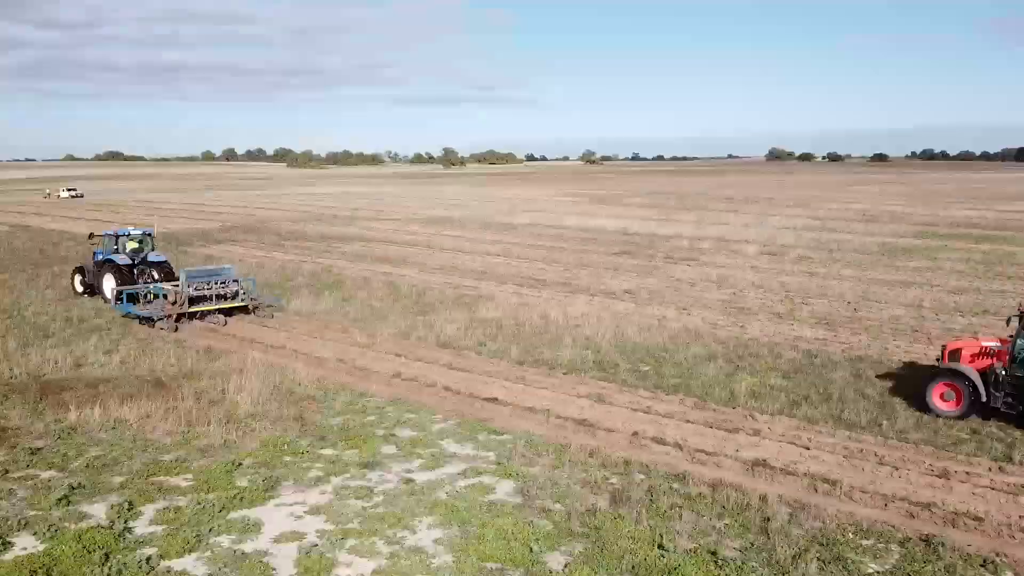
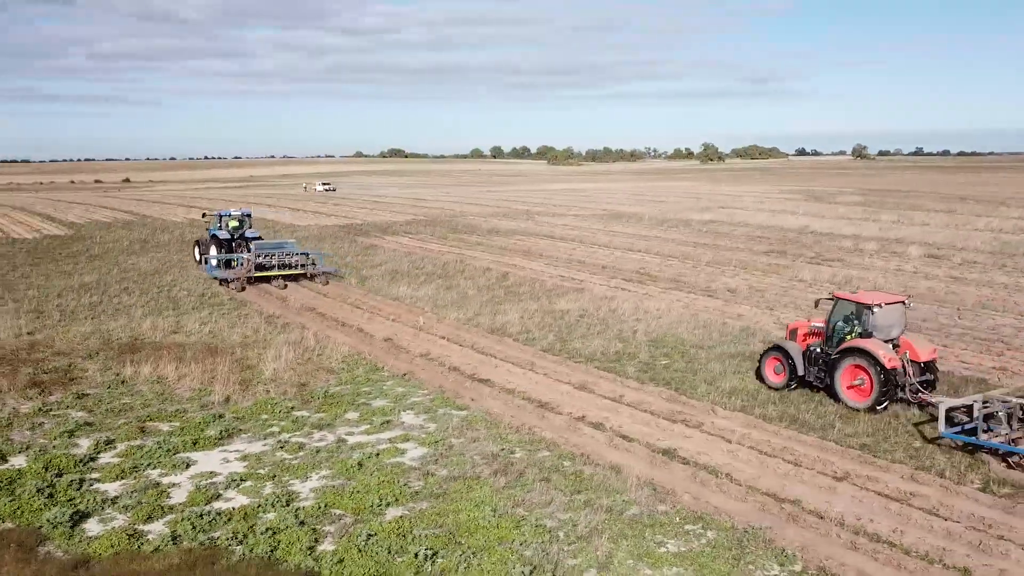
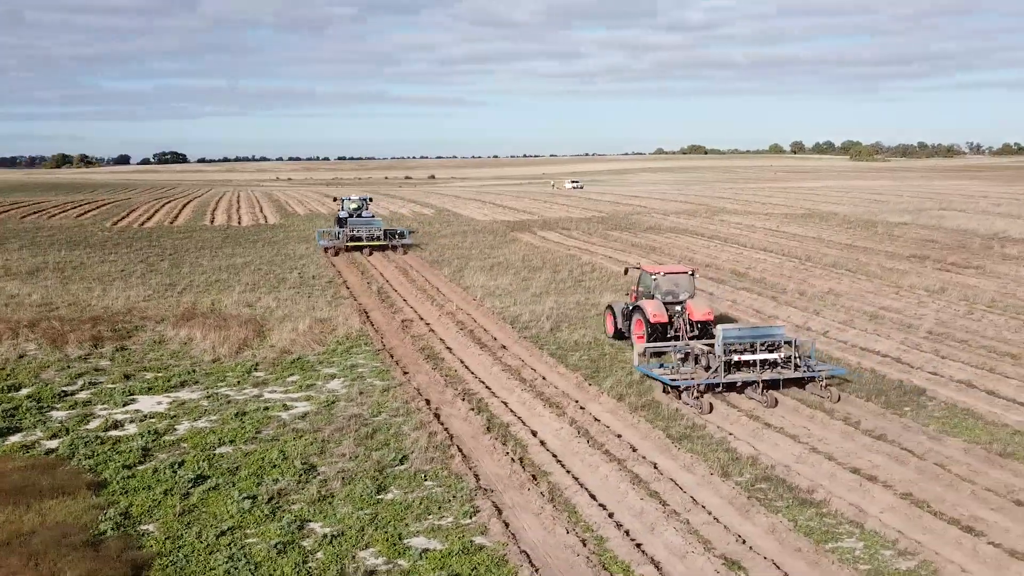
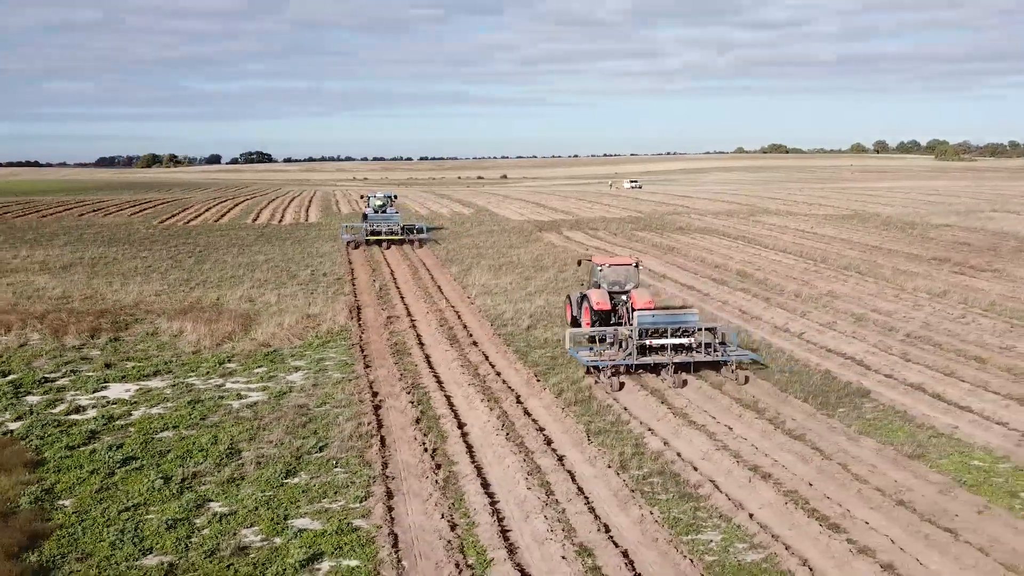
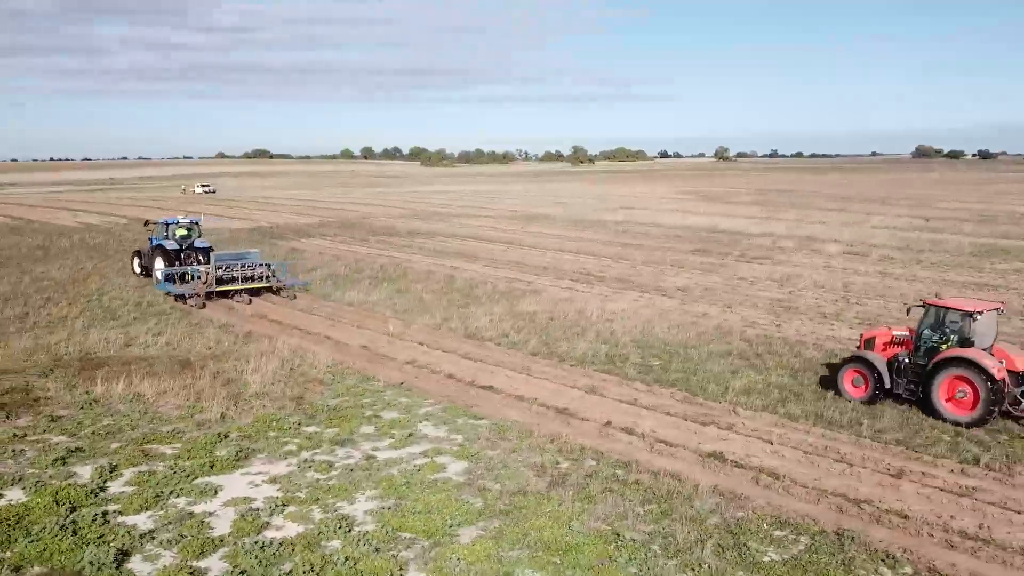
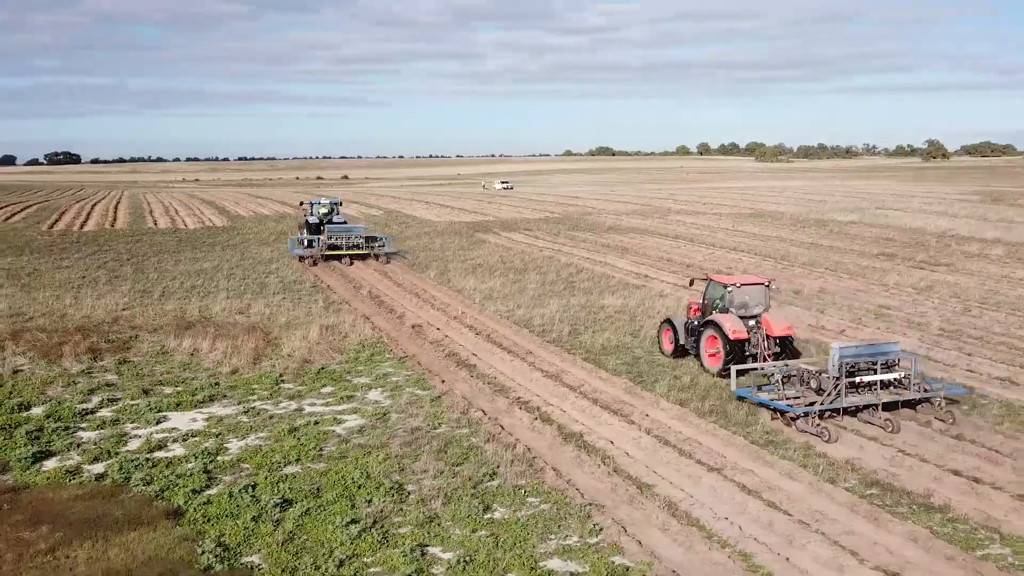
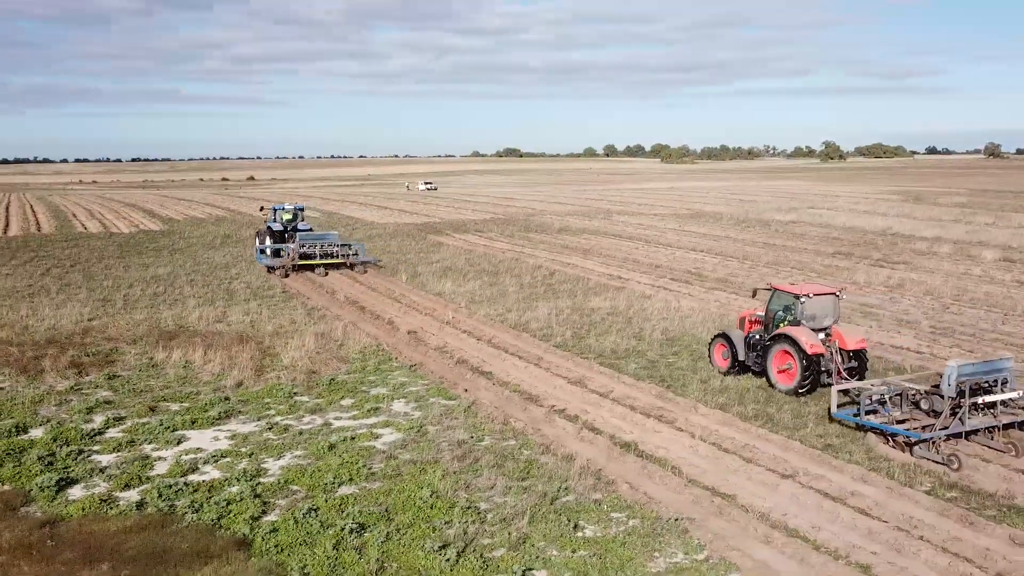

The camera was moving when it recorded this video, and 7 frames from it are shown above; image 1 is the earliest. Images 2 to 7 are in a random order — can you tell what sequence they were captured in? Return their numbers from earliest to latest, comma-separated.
5, 2, 7, 6, 3, 4
